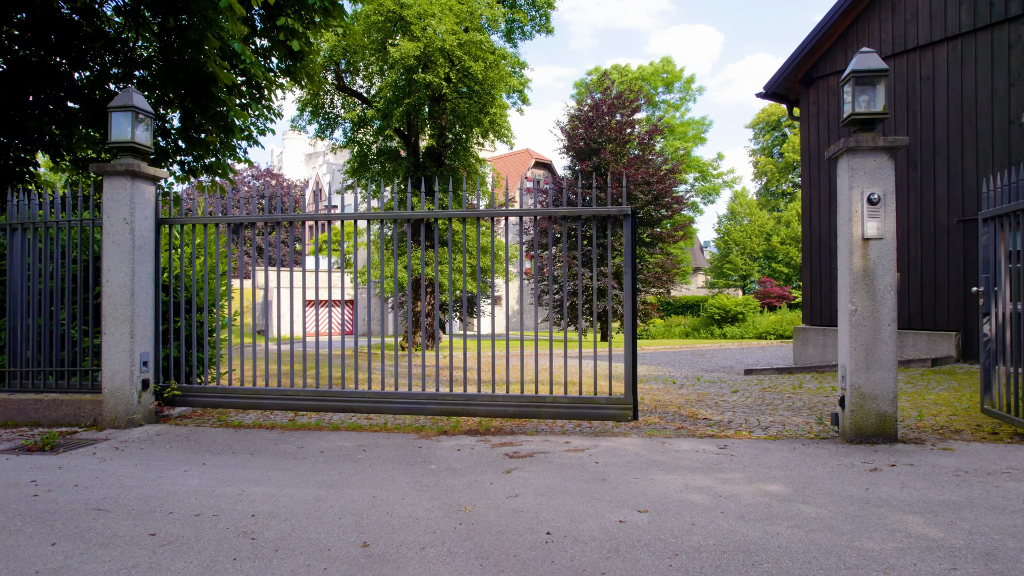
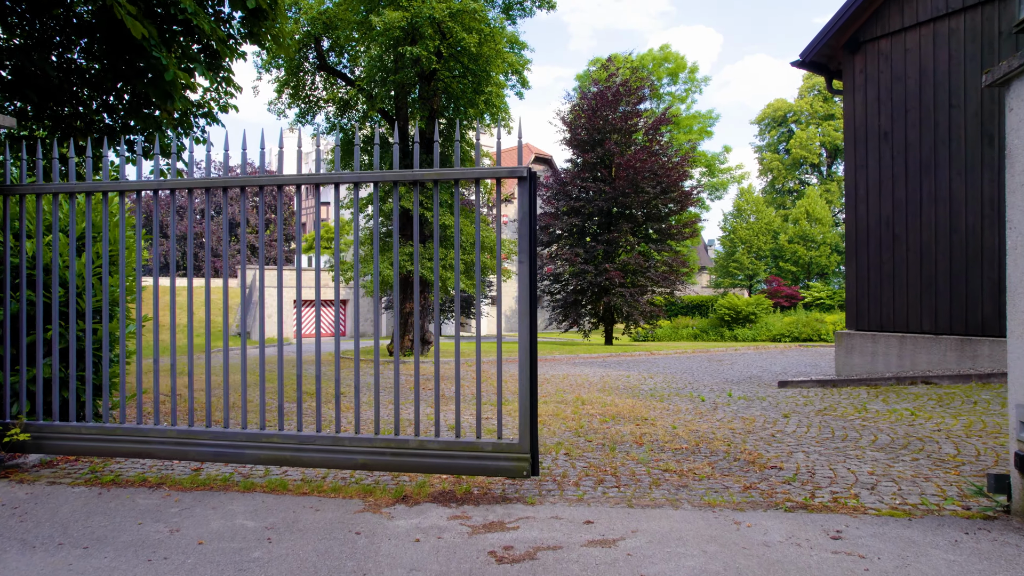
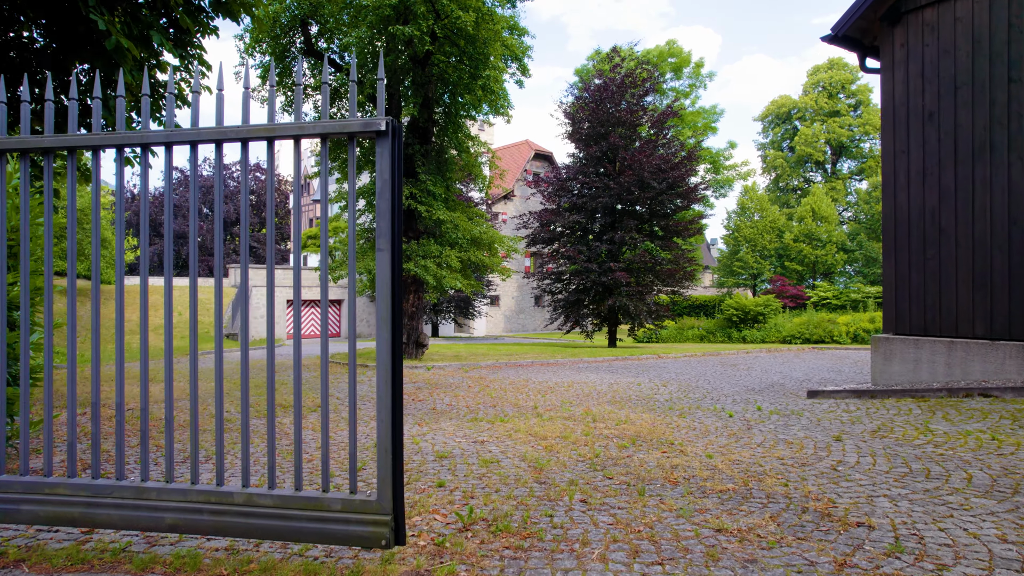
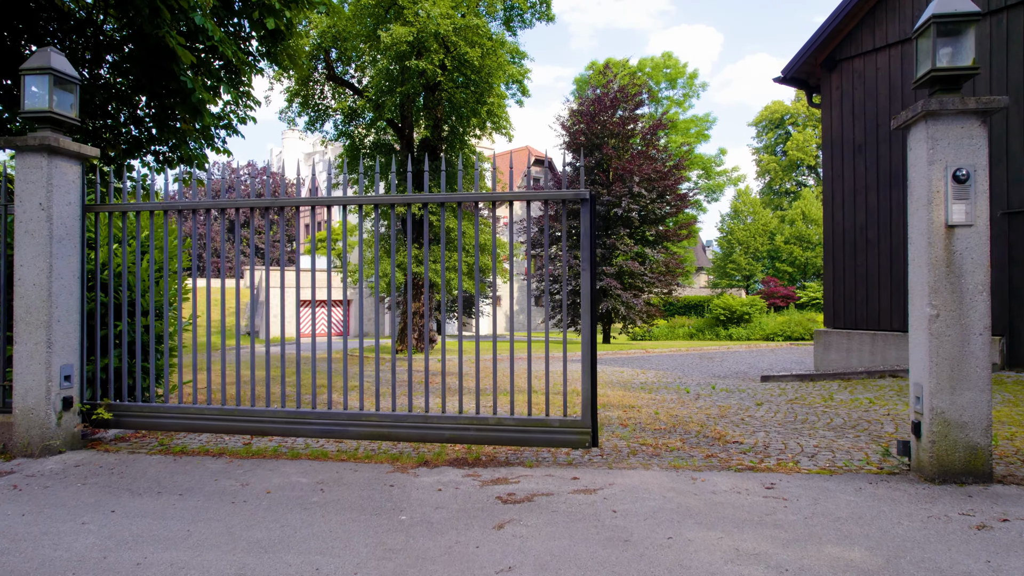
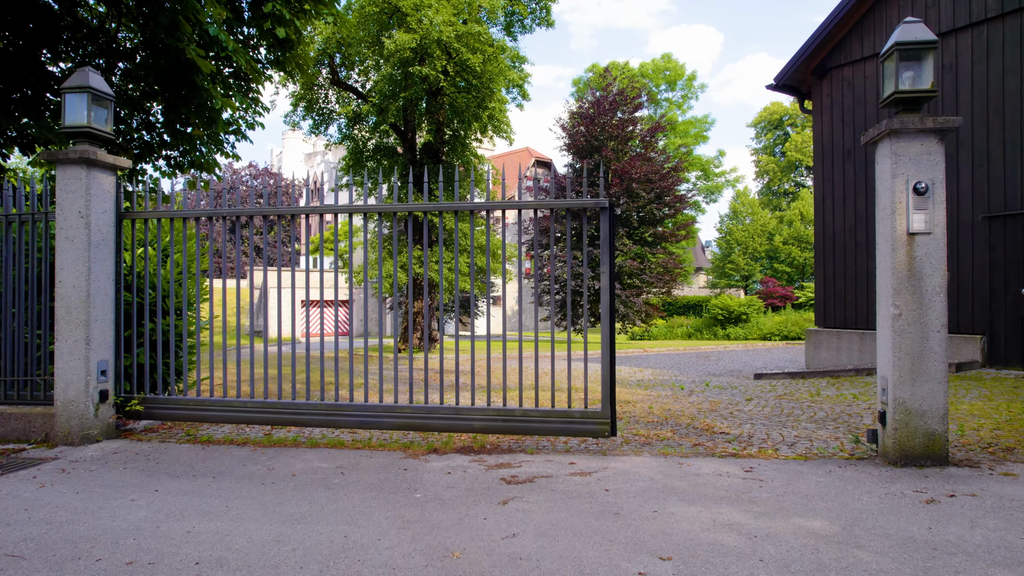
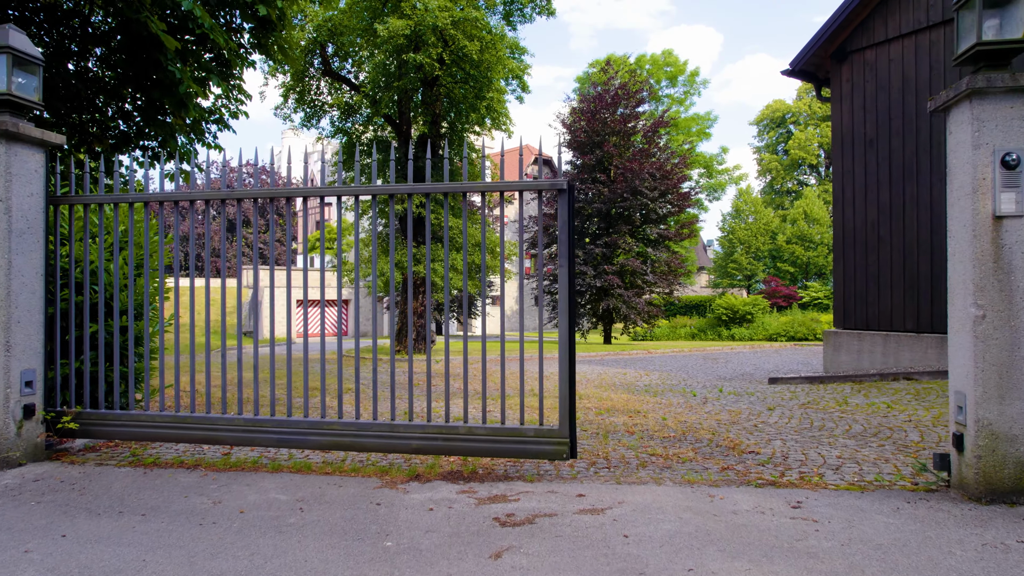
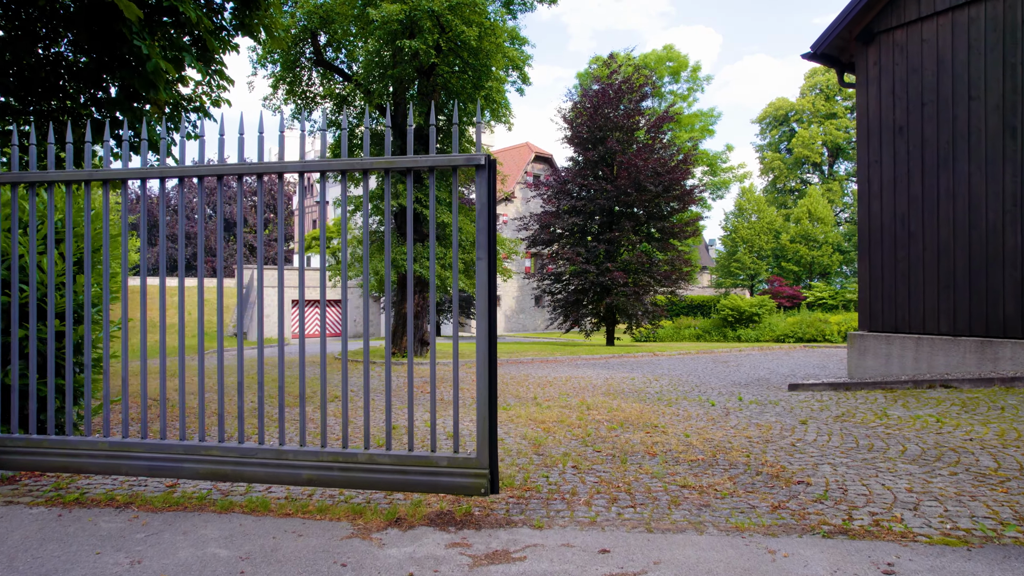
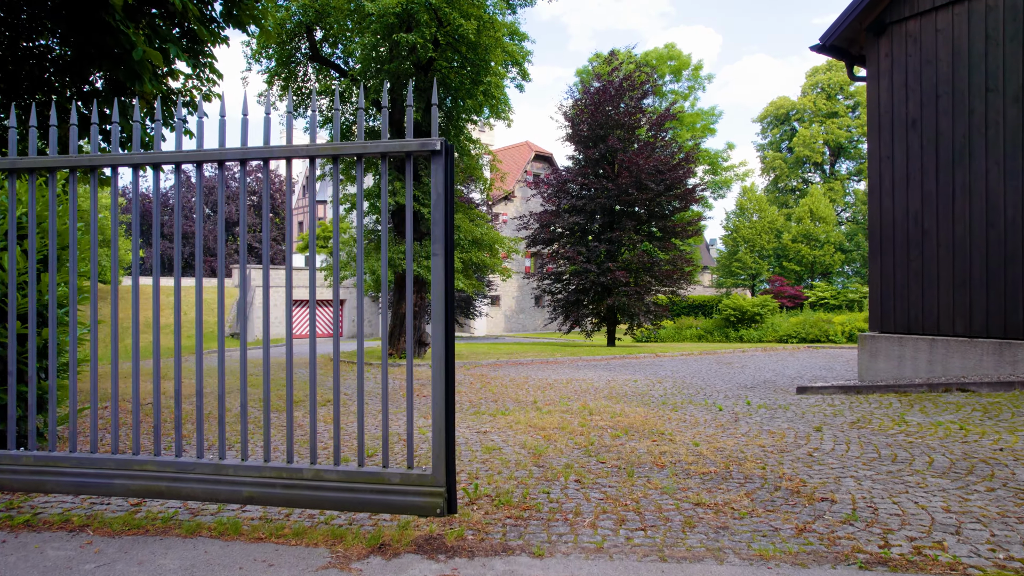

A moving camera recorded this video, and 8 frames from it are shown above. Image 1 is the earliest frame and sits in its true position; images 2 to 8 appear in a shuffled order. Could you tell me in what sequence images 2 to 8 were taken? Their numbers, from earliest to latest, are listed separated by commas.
5, 4, 6, 2, 7, 8, 3
